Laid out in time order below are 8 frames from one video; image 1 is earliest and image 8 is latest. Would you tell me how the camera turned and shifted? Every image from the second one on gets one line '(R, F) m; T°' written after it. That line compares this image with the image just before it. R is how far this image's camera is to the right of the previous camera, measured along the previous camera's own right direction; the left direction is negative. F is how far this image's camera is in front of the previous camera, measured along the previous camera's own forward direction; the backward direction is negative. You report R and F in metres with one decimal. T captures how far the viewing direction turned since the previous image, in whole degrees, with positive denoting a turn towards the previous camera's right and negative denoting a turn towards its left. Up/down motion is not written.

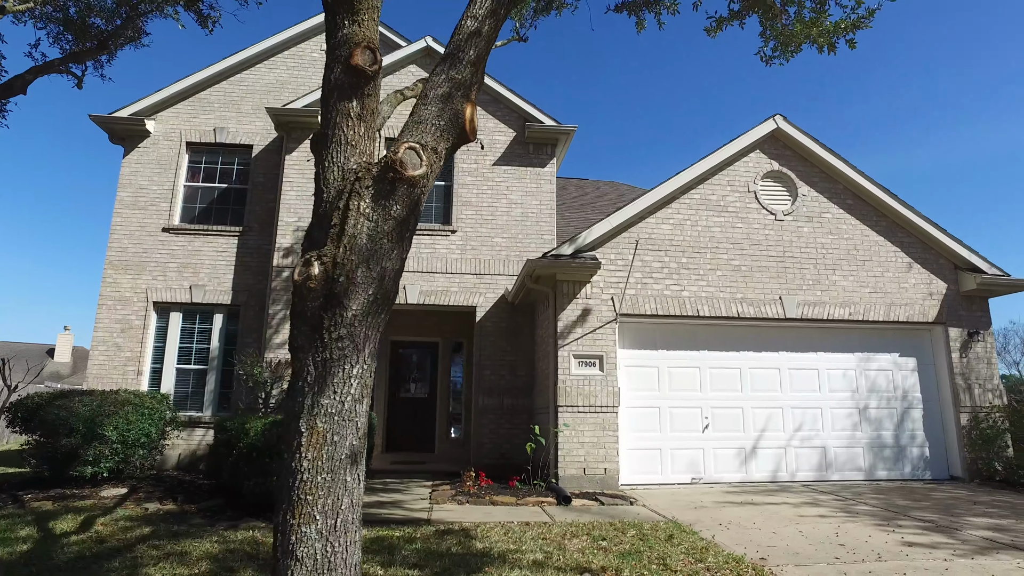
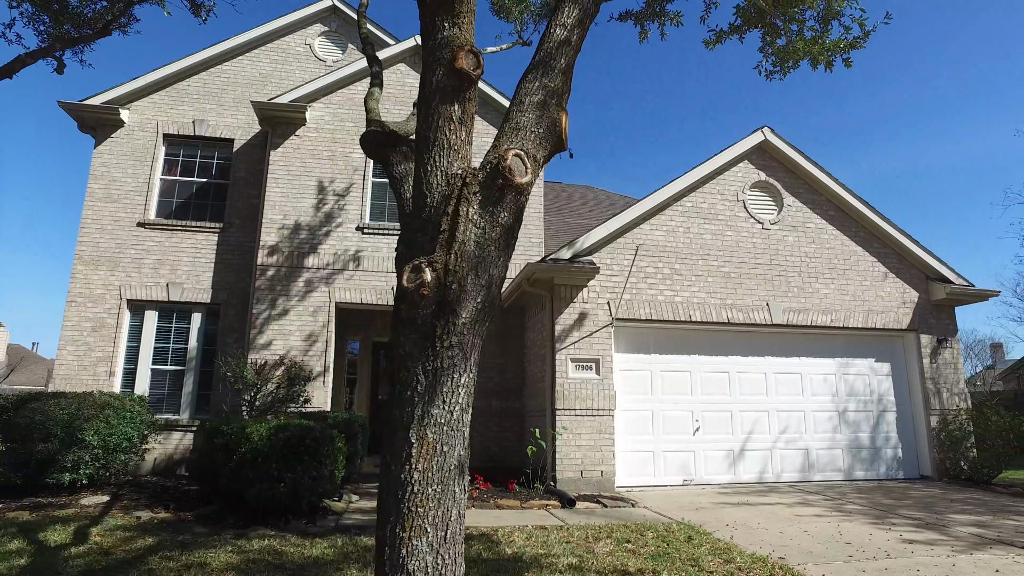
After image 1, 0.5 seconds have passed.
(-0.7, 0.0) m; +4°
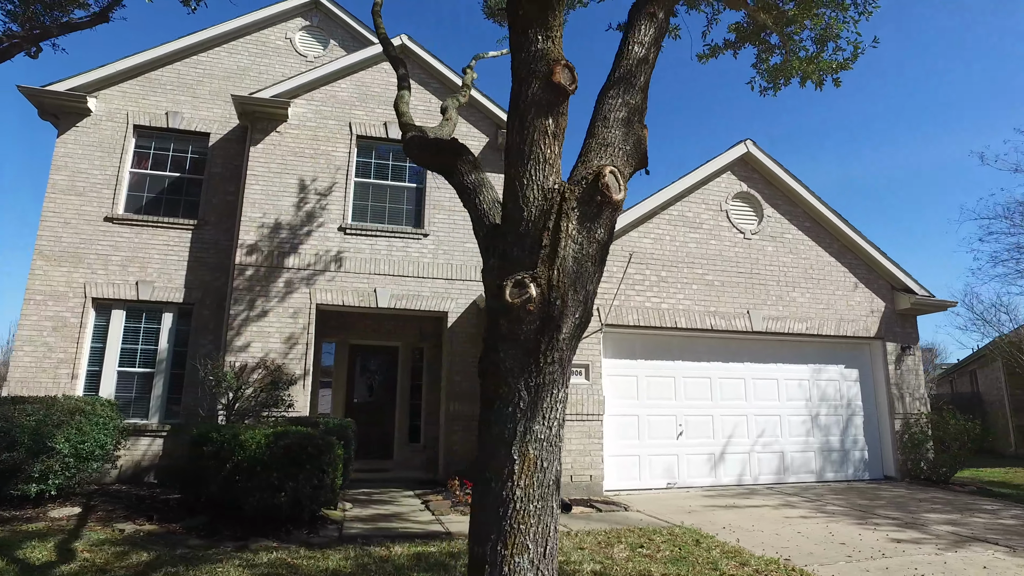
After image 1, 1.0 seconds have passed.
(-0.7, 0.0) m; +5°
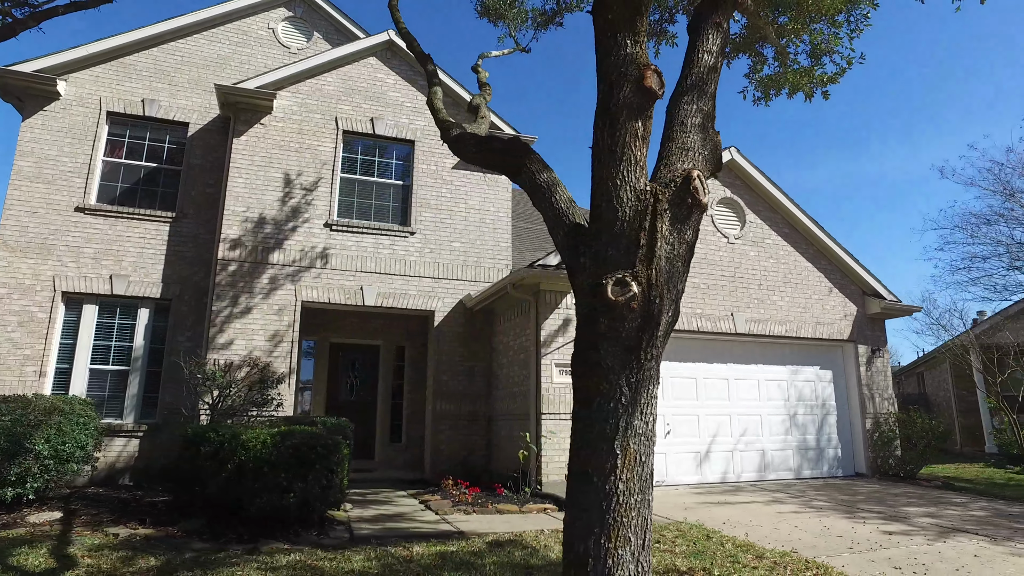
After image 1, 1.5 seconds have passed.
(-0.7, 0.0) m; +4°
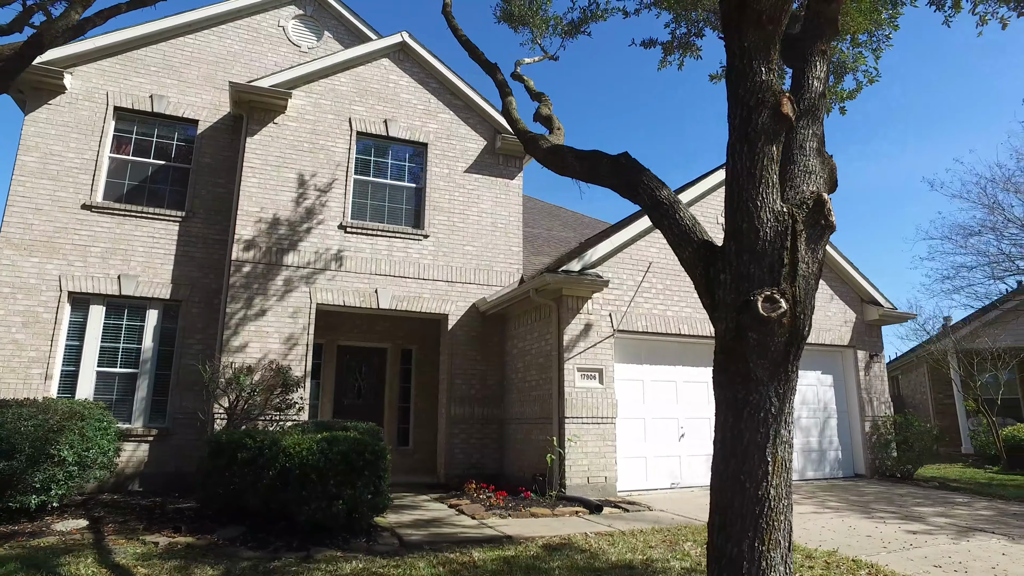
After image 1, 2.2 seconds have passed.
(-0.9, -0.1) m; +3°
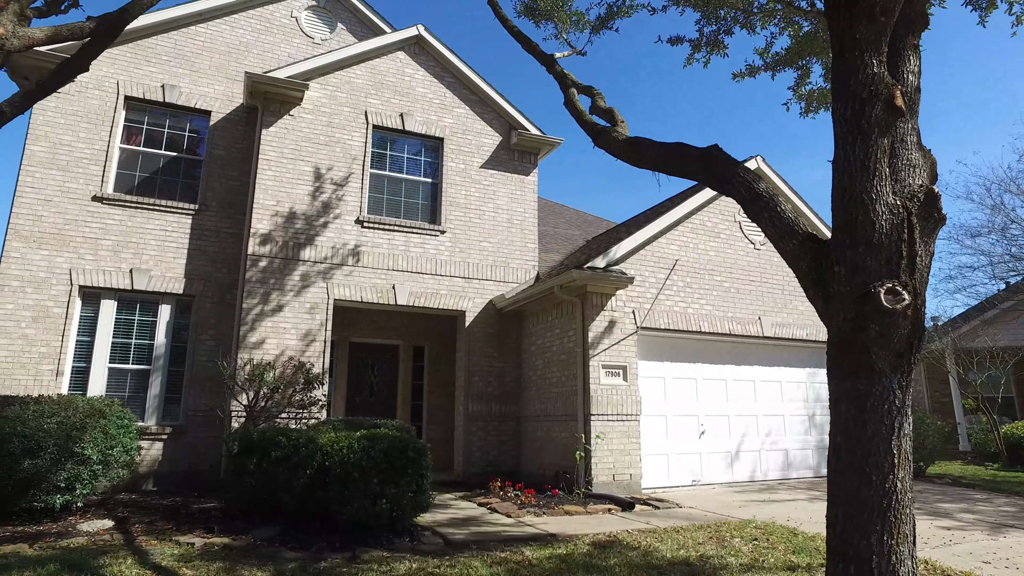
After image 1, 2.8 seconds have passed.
(-0.6, +0.1) m; +2°
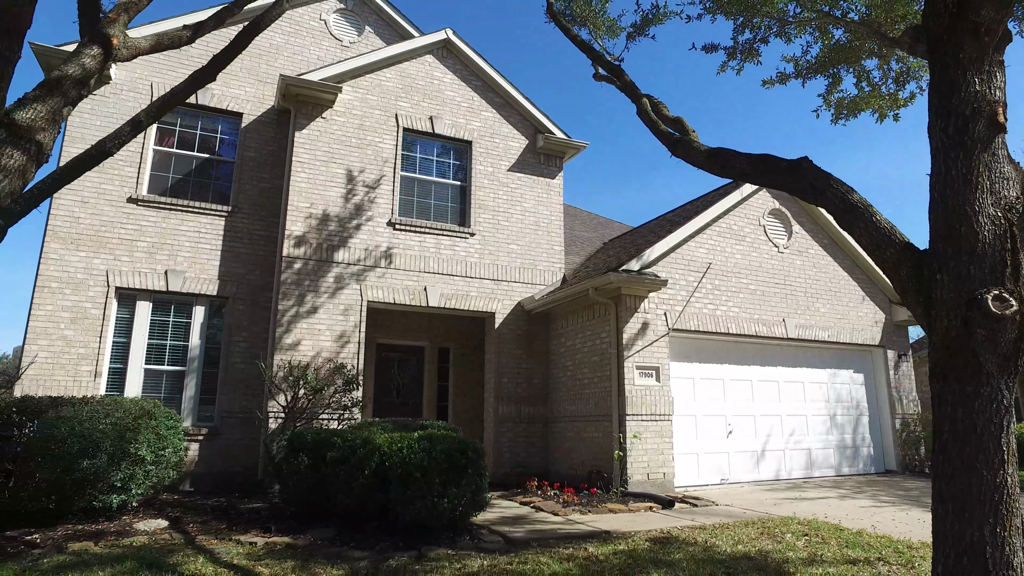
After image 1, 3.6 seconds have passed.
(-0.7, -0.1) m; +1°
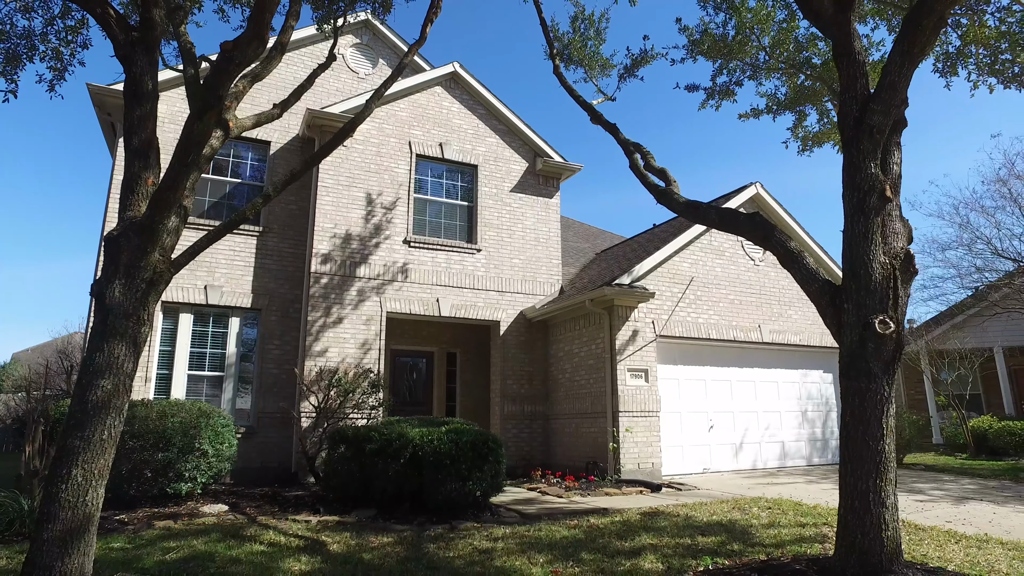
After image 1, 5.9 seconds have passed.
(-0.3, -1.2) m; +1°
